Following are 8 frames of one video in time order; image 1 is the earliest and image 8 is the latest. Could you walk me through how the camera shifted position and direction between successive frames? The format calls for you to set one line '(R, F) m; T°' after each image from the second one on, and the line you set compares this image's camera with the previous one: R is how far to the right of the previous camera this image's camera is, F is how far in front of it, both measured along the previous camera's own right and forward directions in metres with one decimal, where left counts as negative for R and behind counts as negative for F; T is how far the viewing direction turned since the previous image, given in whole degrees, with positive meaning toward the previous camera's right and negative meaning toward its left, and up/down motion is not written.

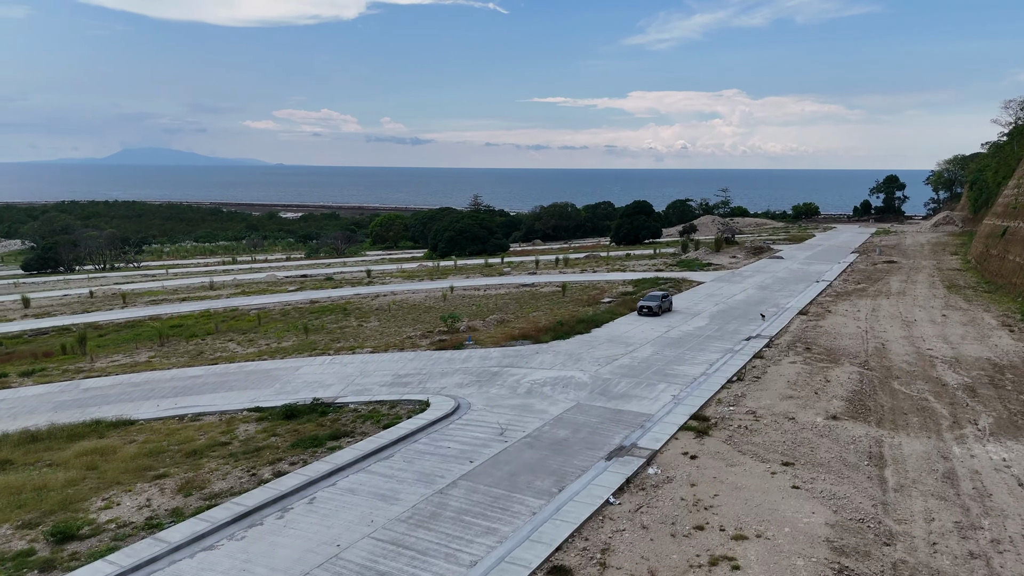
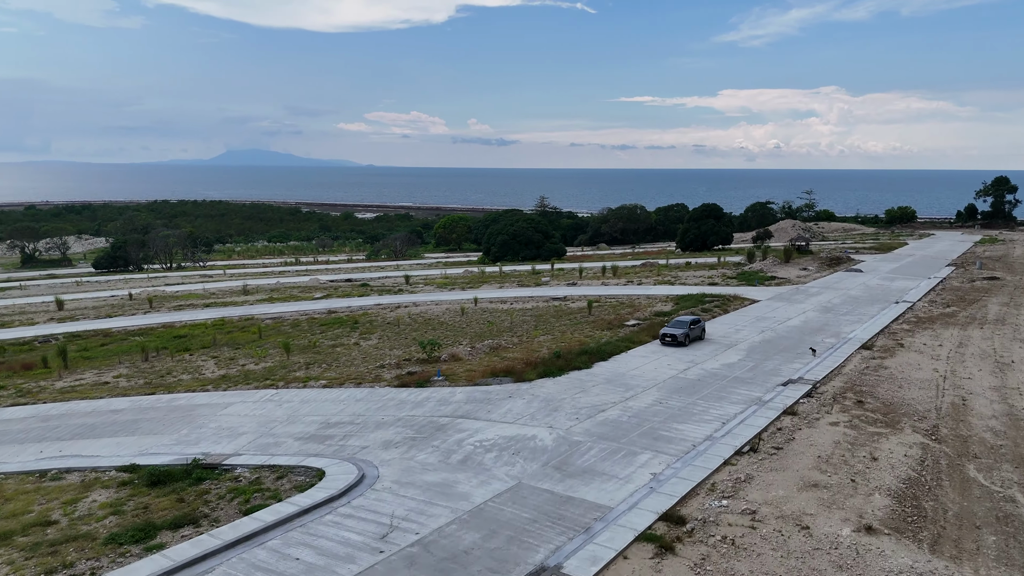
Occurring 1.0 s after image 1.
(+2.0, +3.1) m; -6°
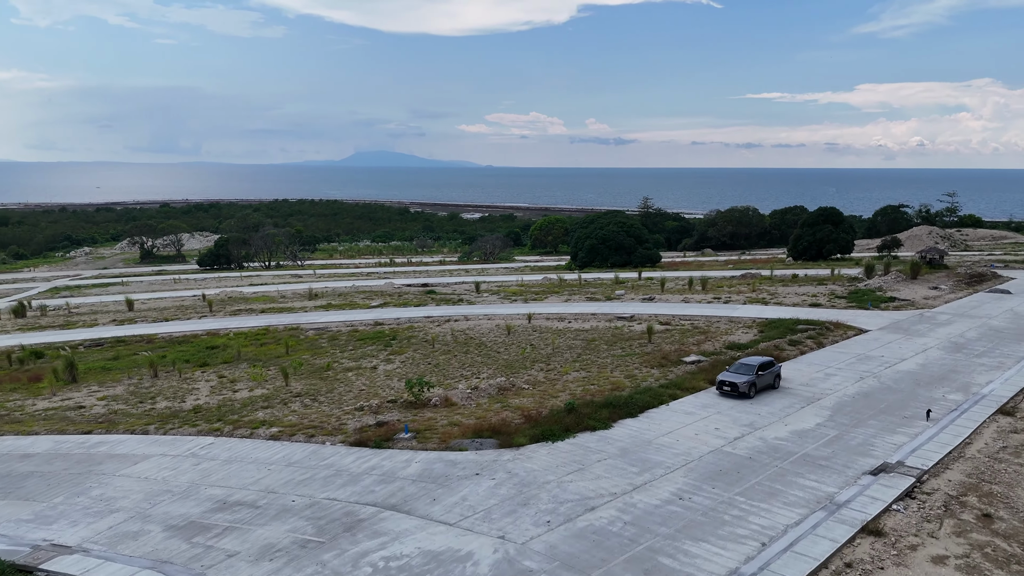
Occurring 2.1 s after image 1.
(+1.9, +3.5) m; -9°
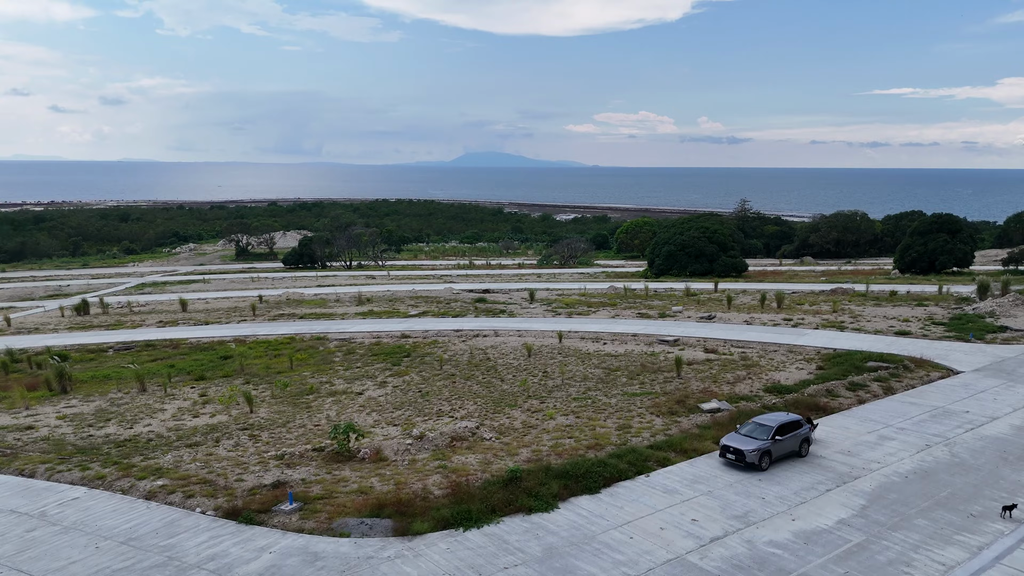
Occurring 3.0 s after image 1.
(+2.3, +2.7) m; -8°
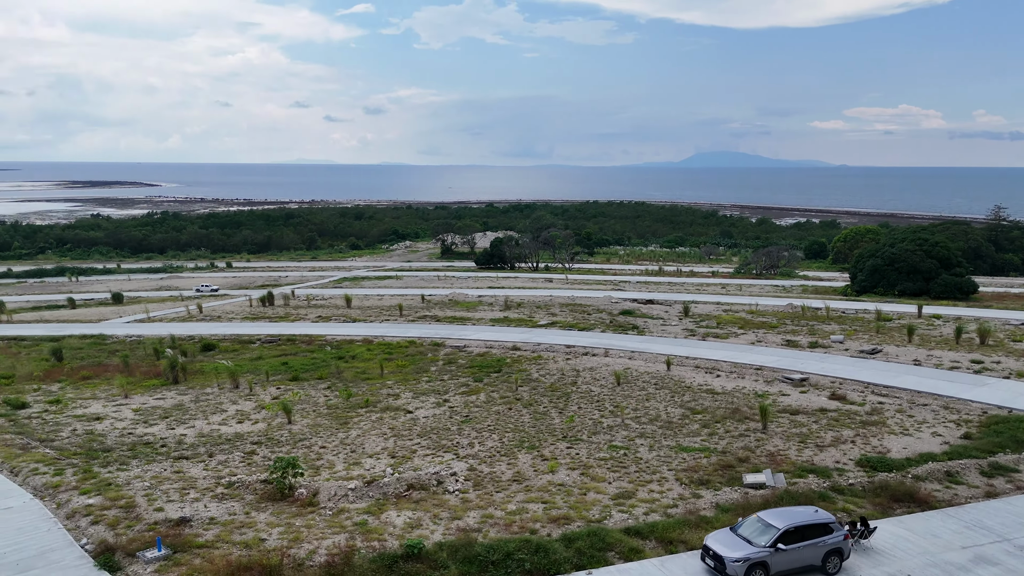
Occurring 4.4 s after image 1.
(+3.3, +2.4) m; -17°
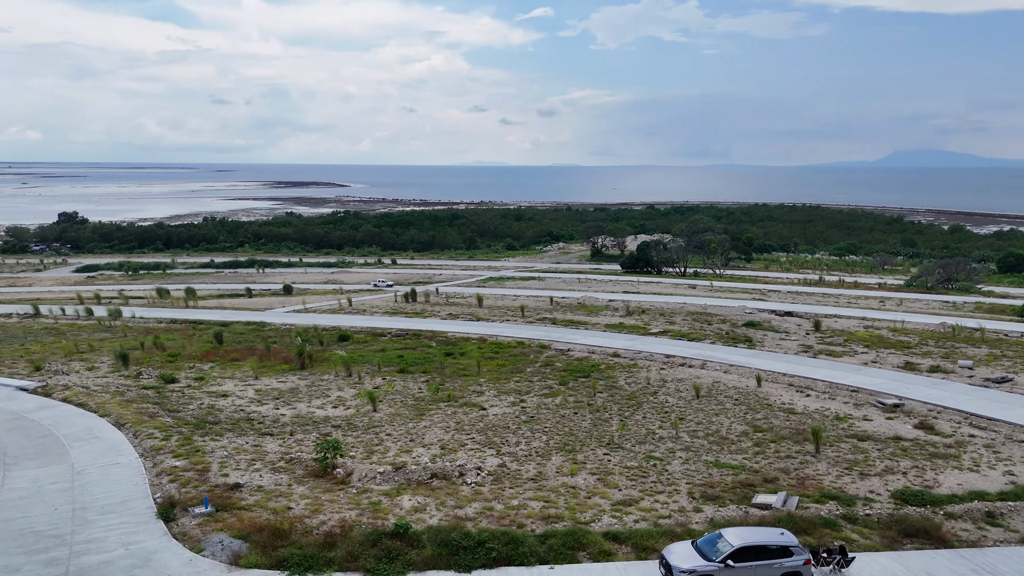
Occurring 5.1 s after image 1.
(+2.2, -0.5) m; -13°
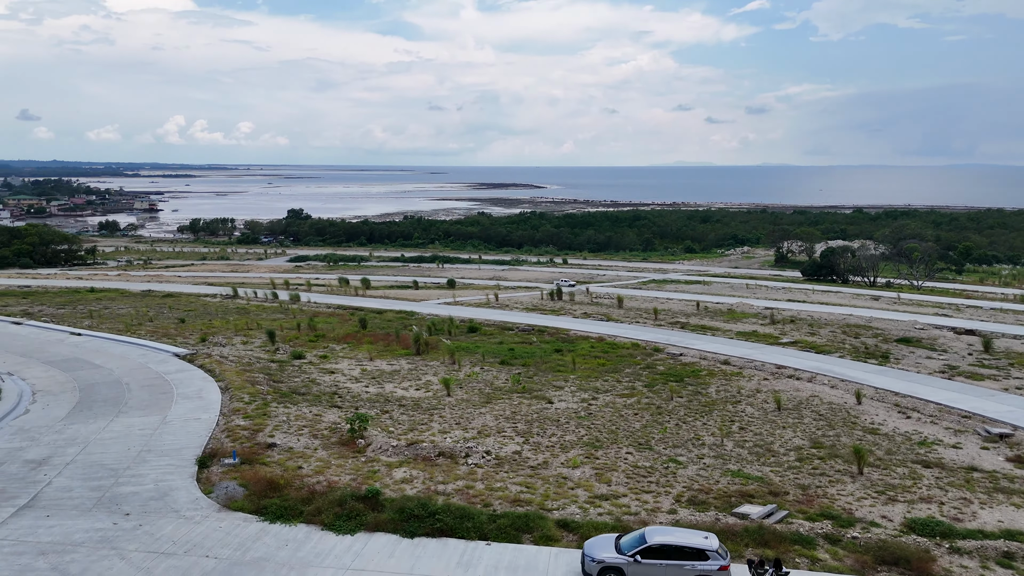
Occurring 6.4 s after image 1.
(+3.0, -0.1) m; -15°
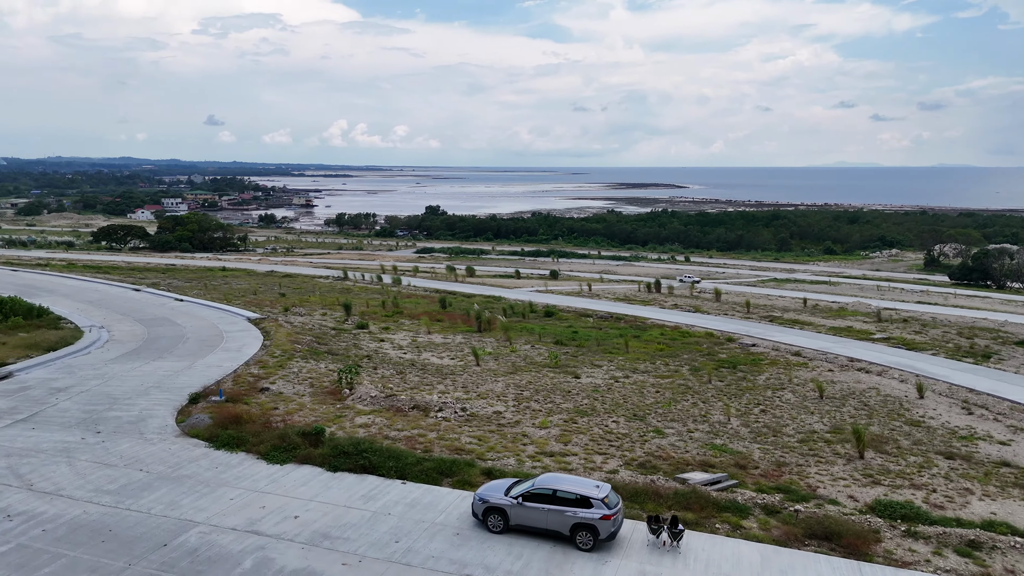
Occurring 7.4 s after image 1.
(+2.7, +0.4) m; -11°
